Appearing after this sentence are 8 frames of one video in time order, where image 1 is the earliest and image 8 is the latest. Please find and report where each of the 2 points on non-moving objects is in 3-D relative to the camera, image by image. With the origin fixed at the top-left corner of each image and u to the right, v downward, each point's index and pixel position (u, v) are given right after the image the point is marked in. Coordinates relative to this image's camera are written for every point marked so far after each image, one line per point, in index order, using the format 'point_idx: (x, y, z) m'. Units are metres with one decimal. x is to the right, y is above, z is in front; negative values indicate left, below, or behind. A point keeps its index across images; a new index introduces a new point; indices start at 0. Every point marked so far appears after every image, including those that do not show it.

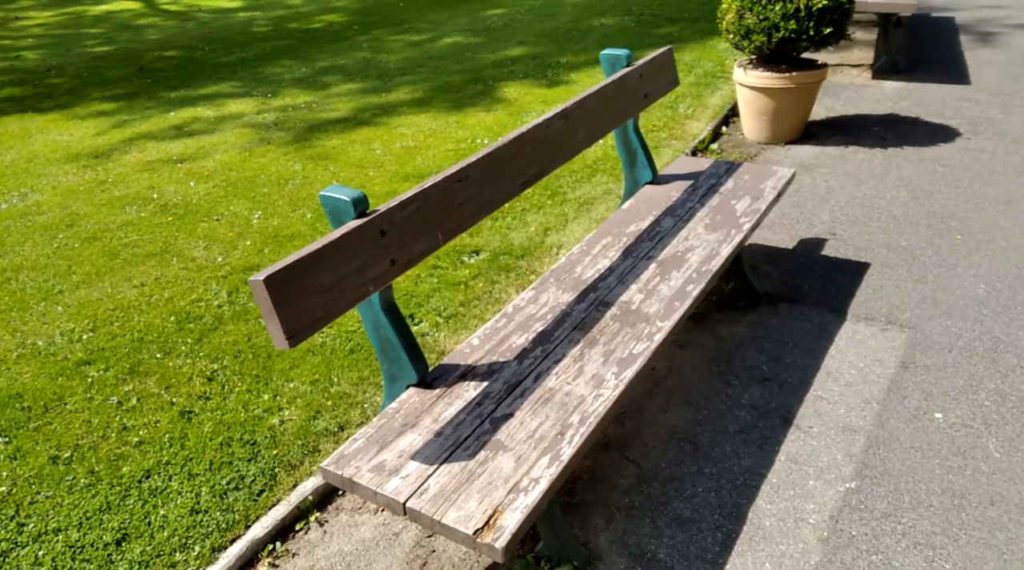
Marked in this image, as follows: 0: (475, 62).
0: (-0.4, +2.3, +8.8) m
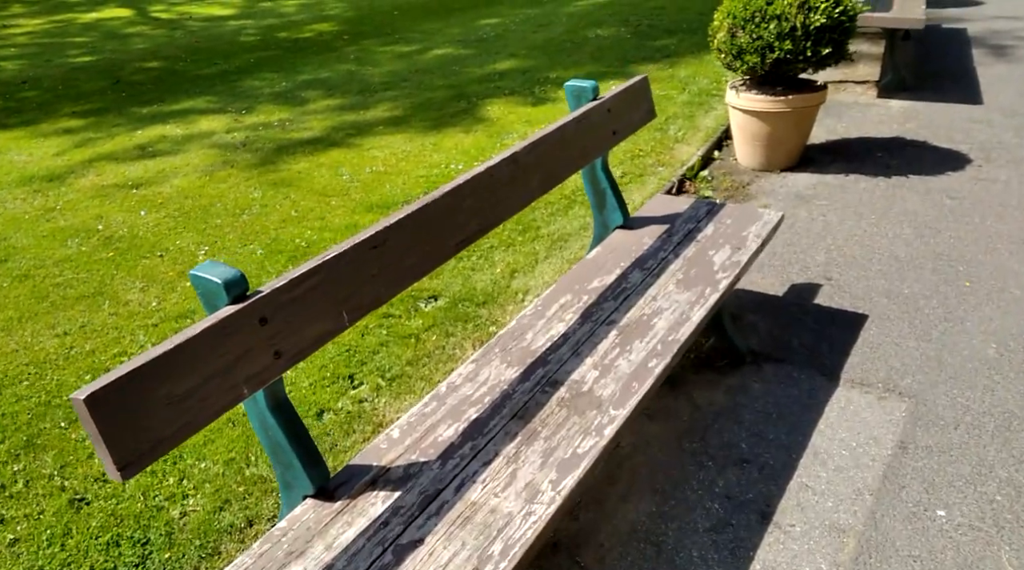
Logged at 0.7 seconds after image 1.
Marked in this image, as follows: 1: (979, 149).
0: (-0.5, +2.1, +8.4) m
1: (+3.2, +0.9, +5.7) m
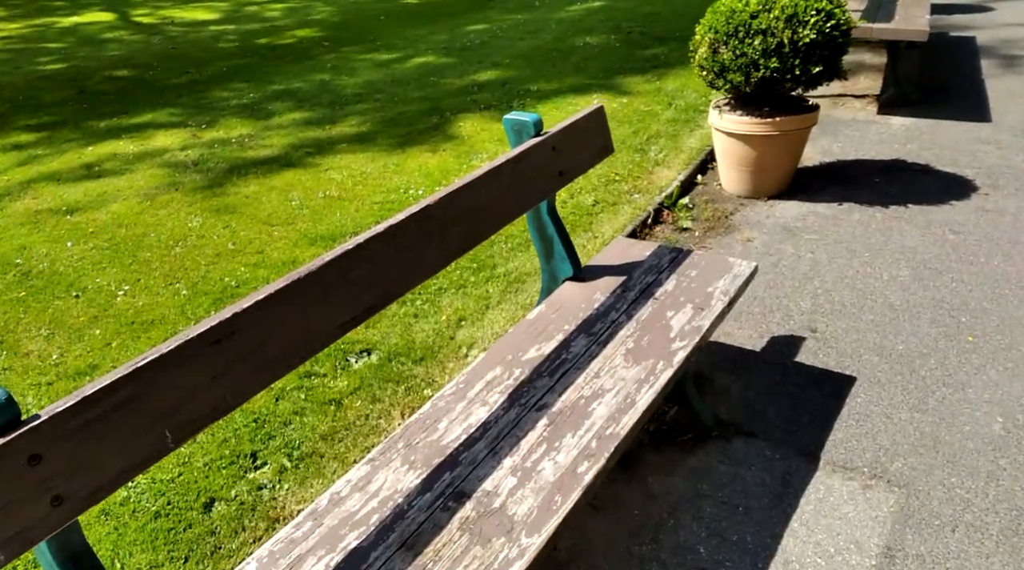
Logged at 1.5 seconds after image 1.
0: (-0.7, +1.9, +8.0) m
1: (+3.0, +0.7, +5.2) m
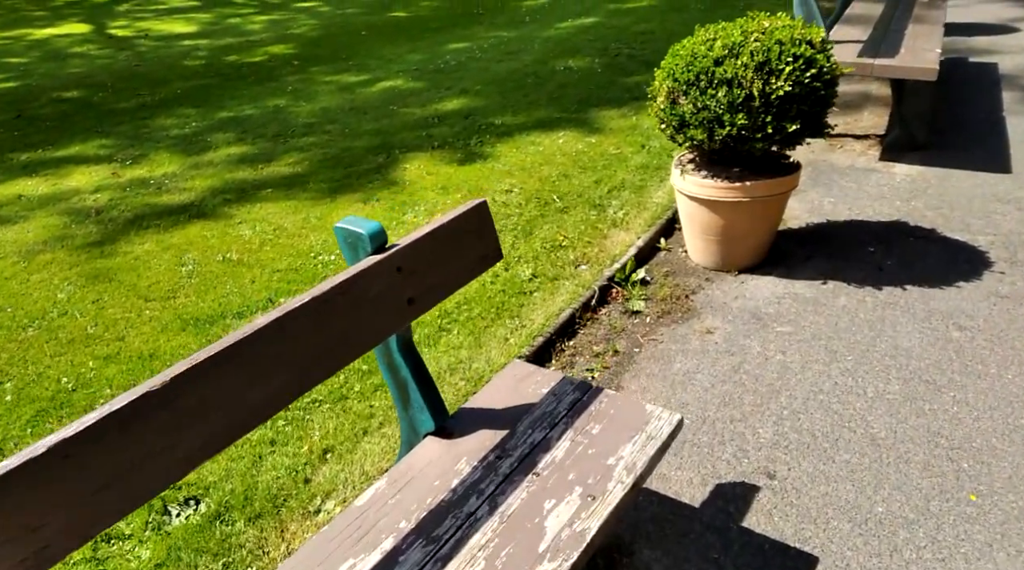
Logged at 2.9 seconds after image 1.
0: (-1.0, +1.4, +7.3) m
1: (+2.6, +0.2, +4.4) m
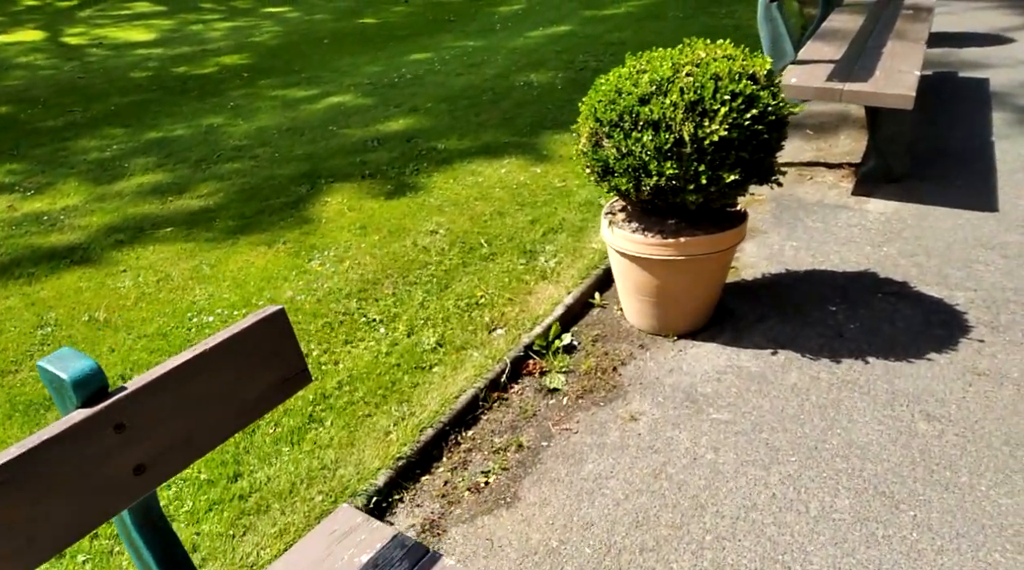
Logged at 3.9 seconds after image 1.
0: (-1.4, +1.1, +6.7) m
1: (+2.2, -0.1, +3.8) m
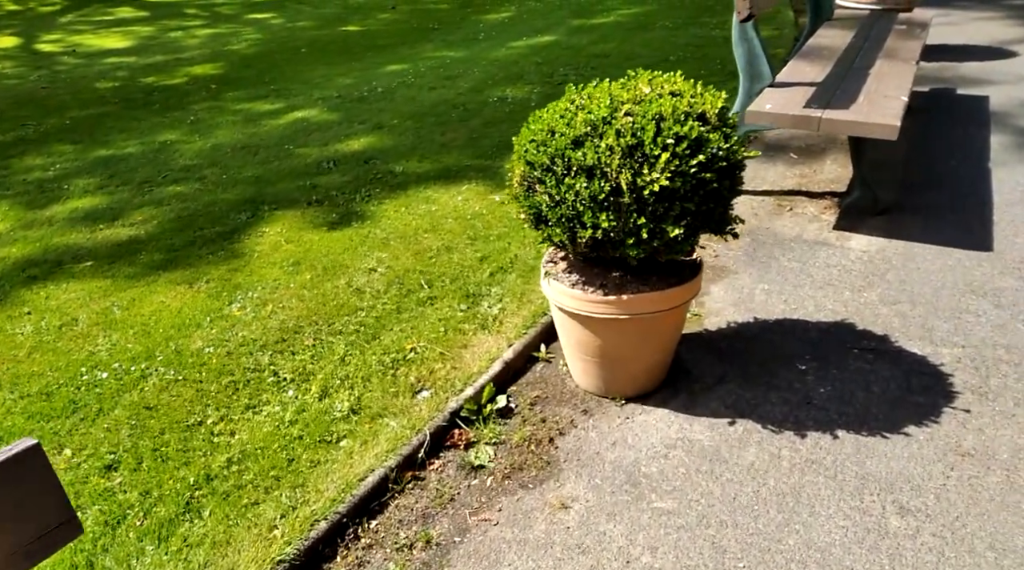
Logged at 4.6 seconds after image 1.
0: (-1.7, +0.9, +6.3) m
1: (+1.9, -0.3, +3.4) m
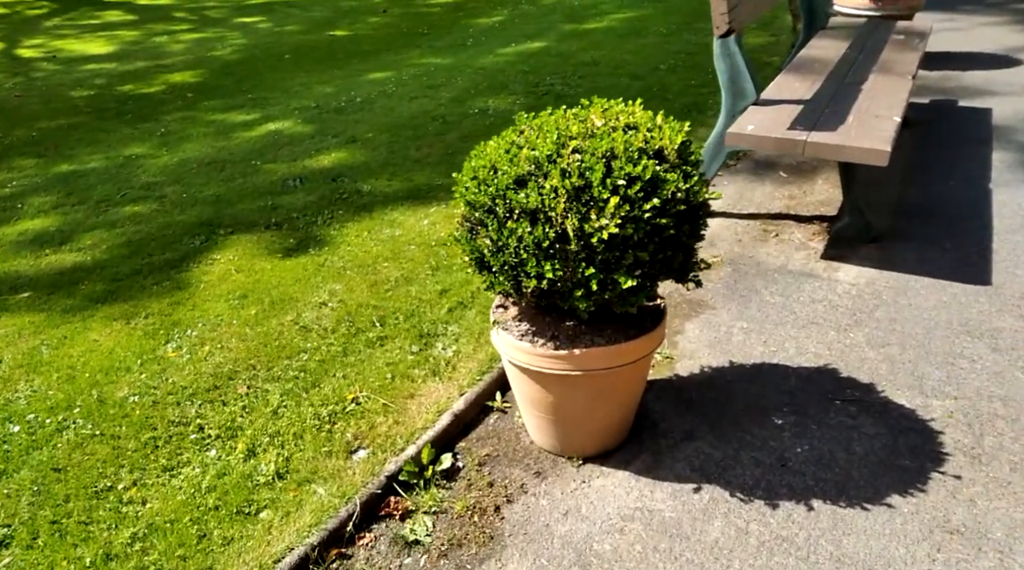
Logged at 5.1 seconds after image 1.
0: (-1.9, +0.8, +6.0) m
1: (+1.7, -0.5, +3.1) m
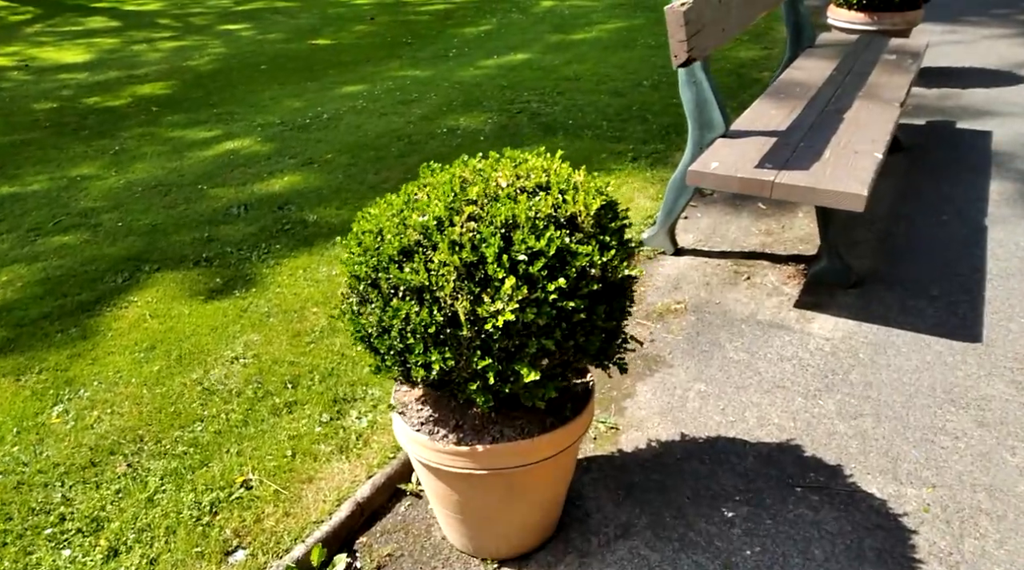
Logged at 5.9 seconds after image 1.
0: (-2.1, +0.5, +5.6) m
1: (+1.4, -0.7, +2.7) m
